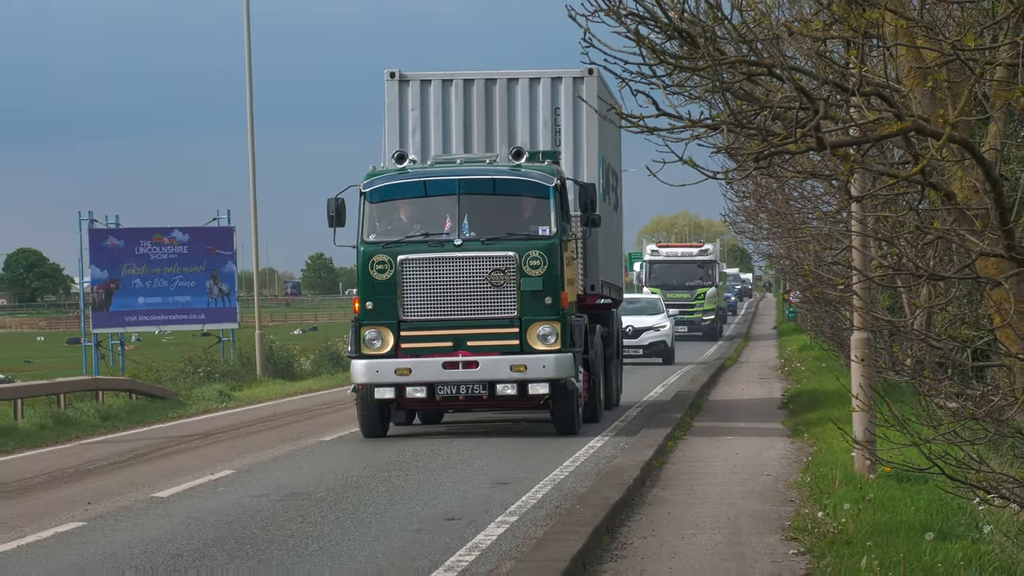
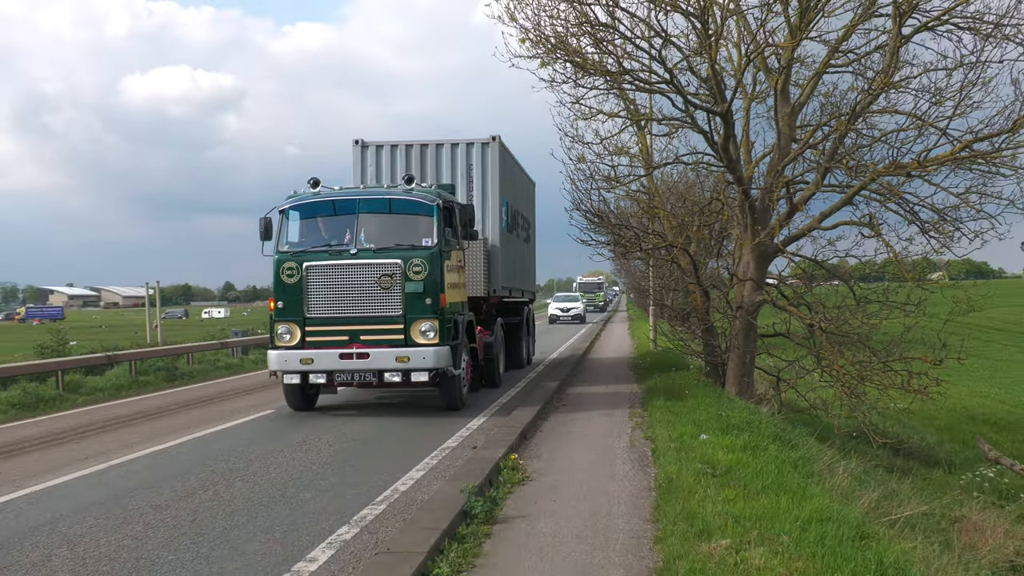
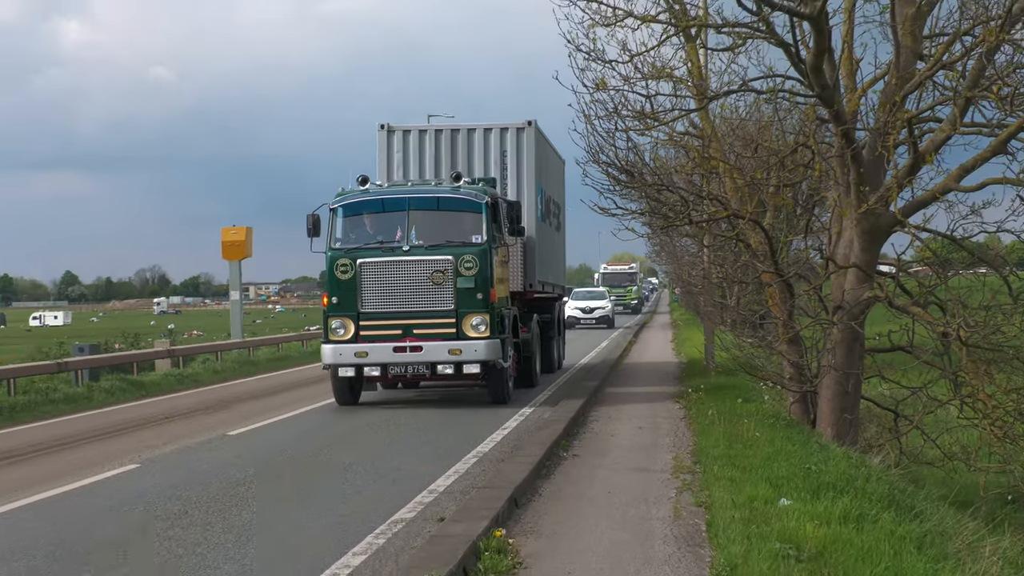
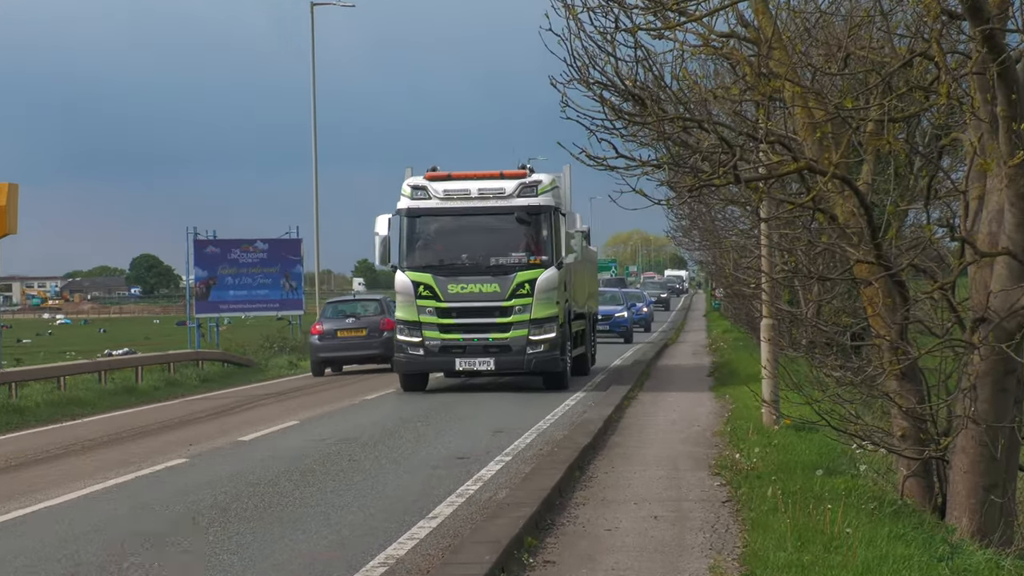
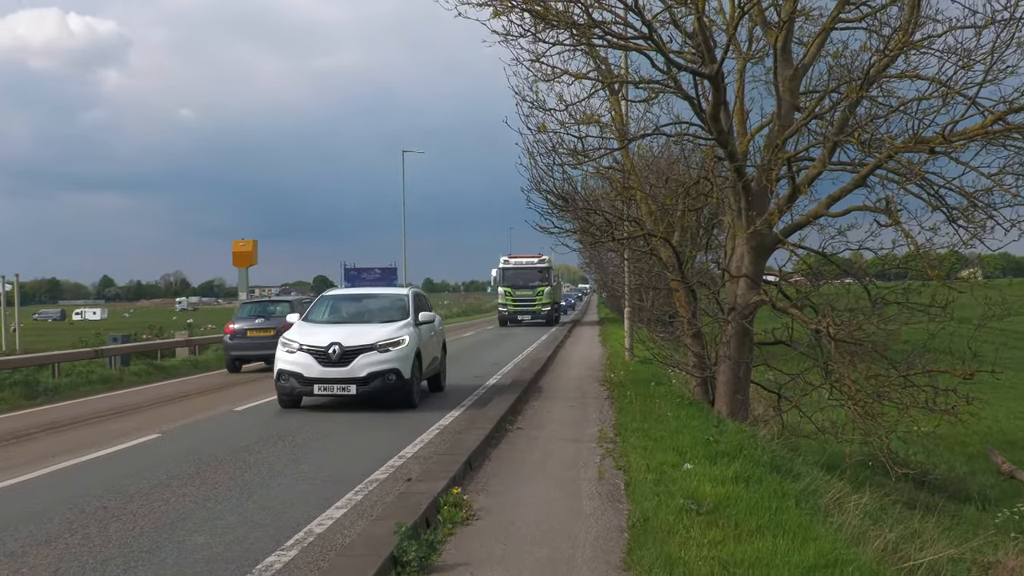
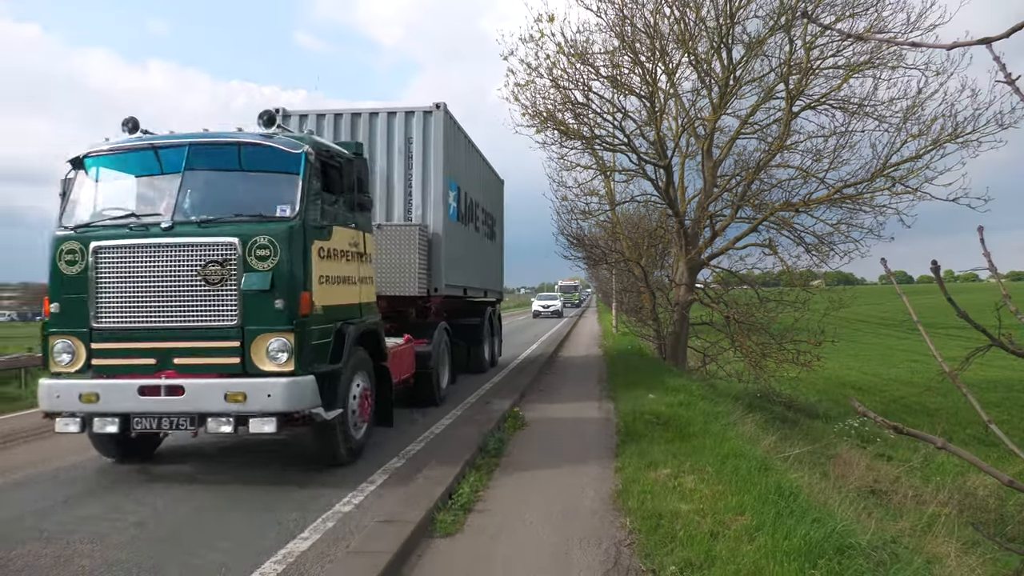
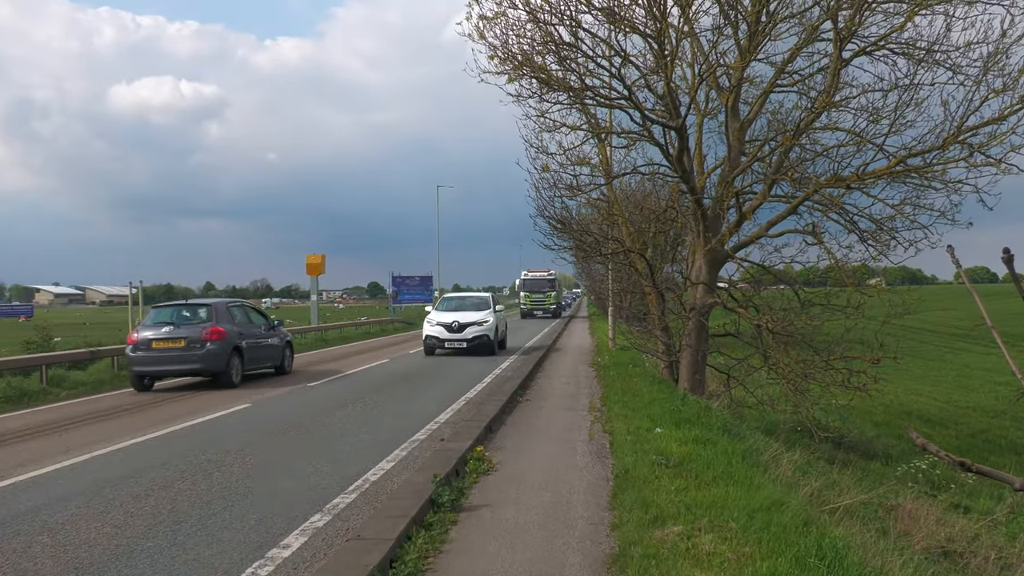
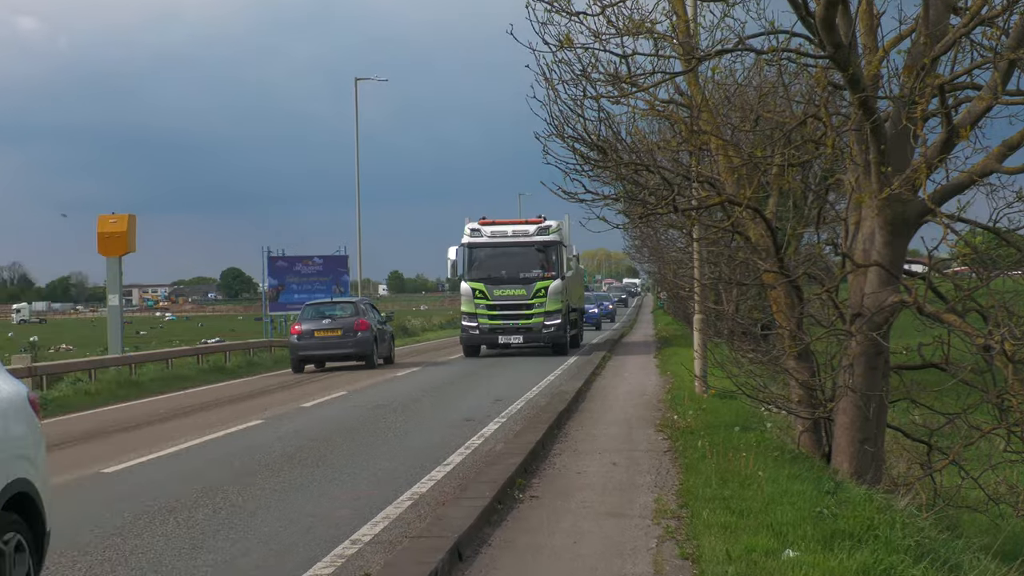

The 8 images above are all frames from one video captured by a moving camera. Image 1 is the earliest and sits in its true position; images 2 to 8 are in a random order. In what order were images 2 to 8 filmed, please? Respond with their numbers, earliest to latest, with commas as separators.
3, 2, 6, 7, 5, 8, 4
